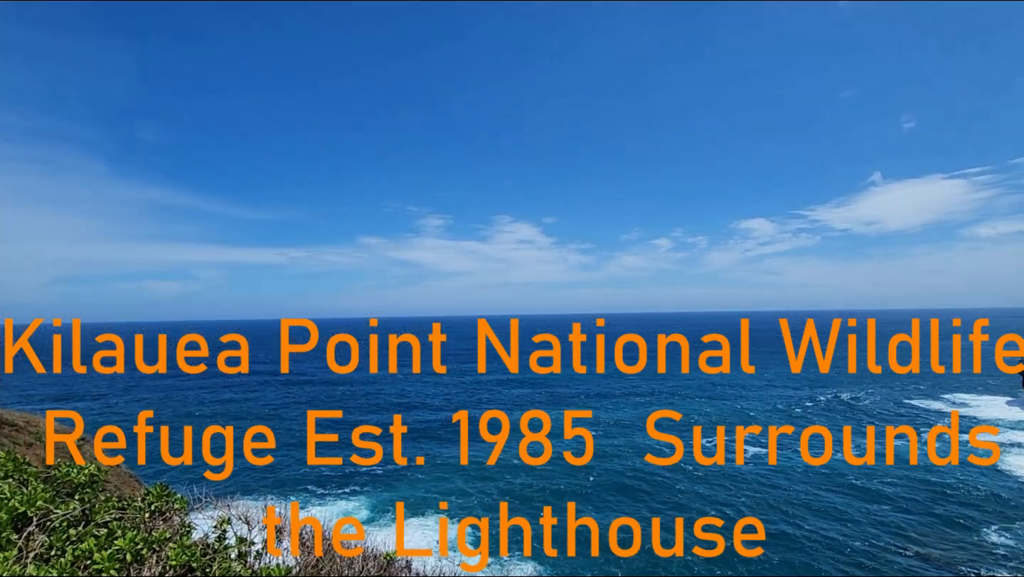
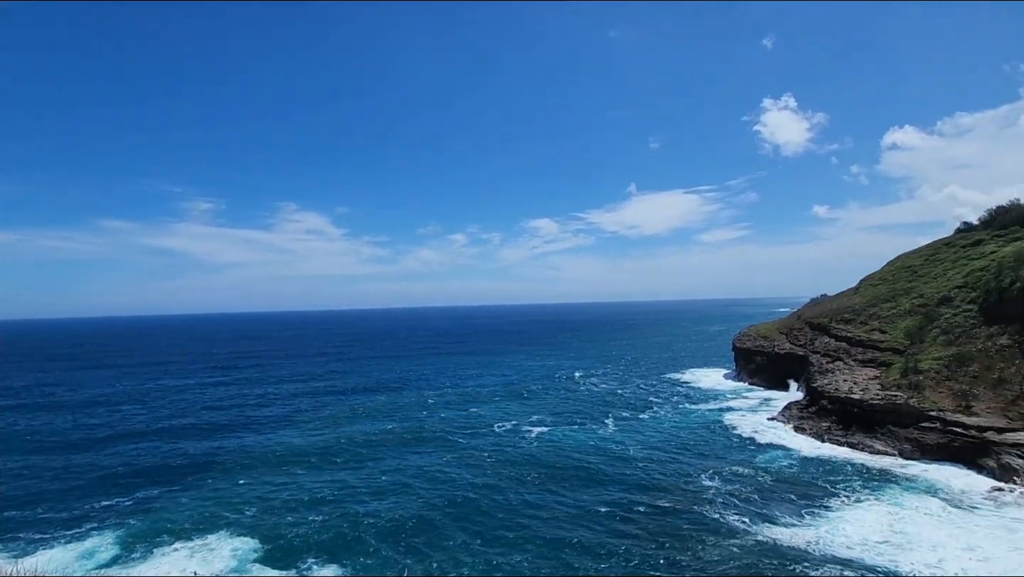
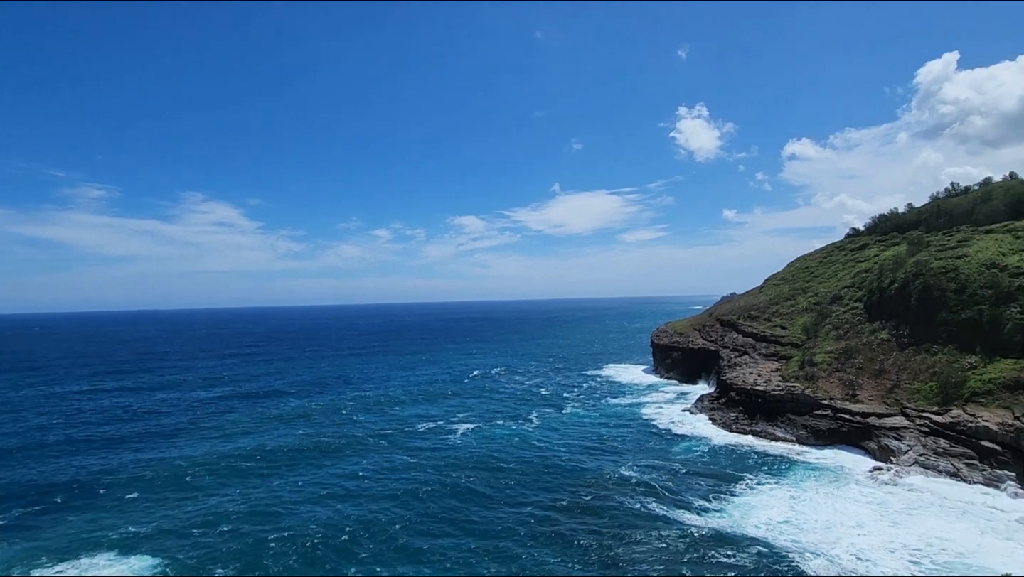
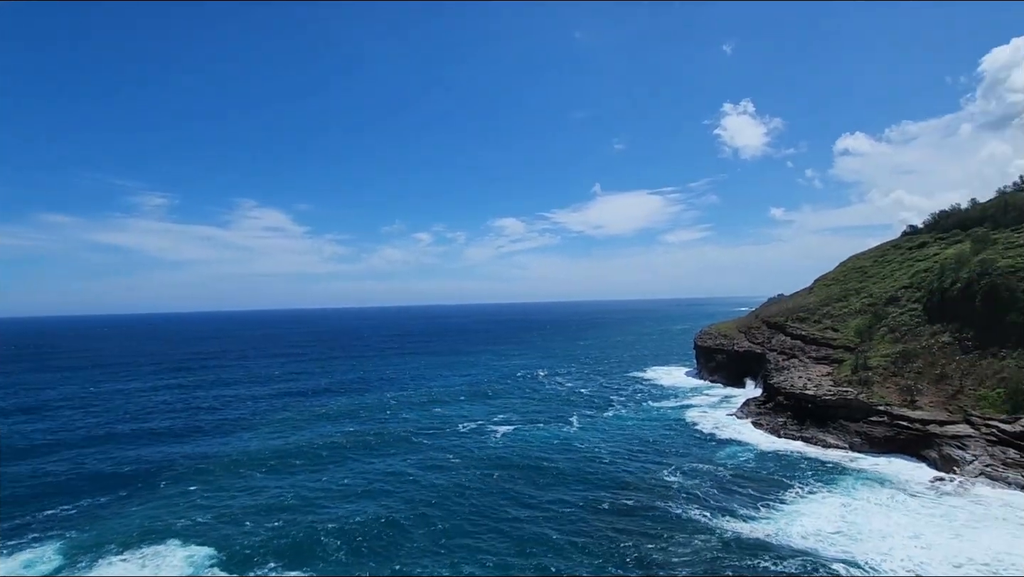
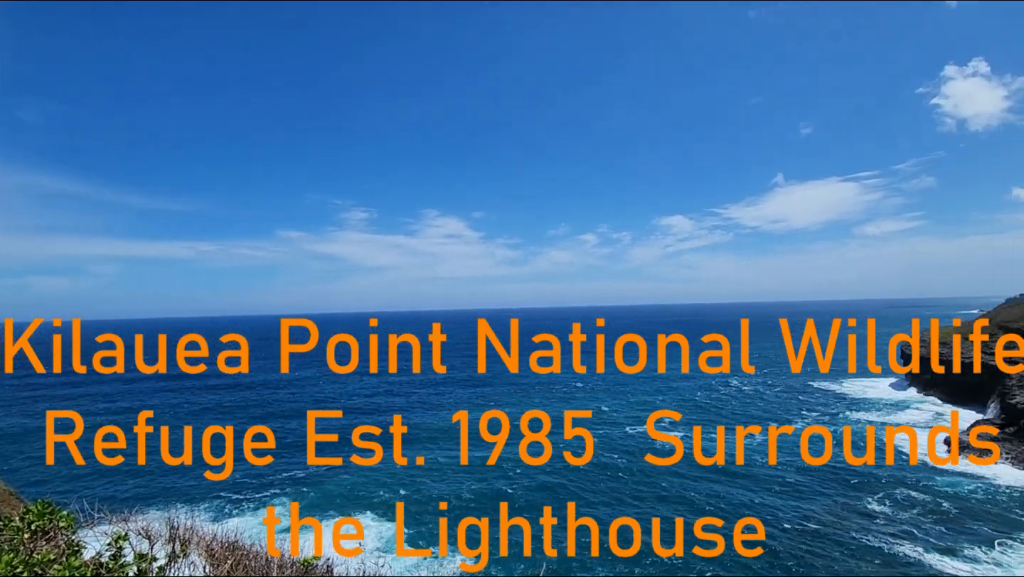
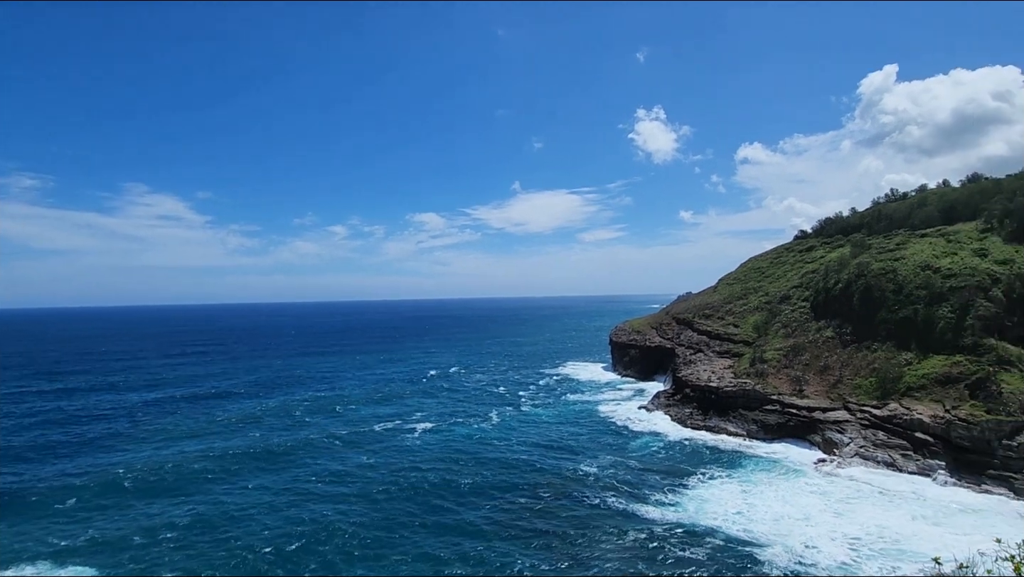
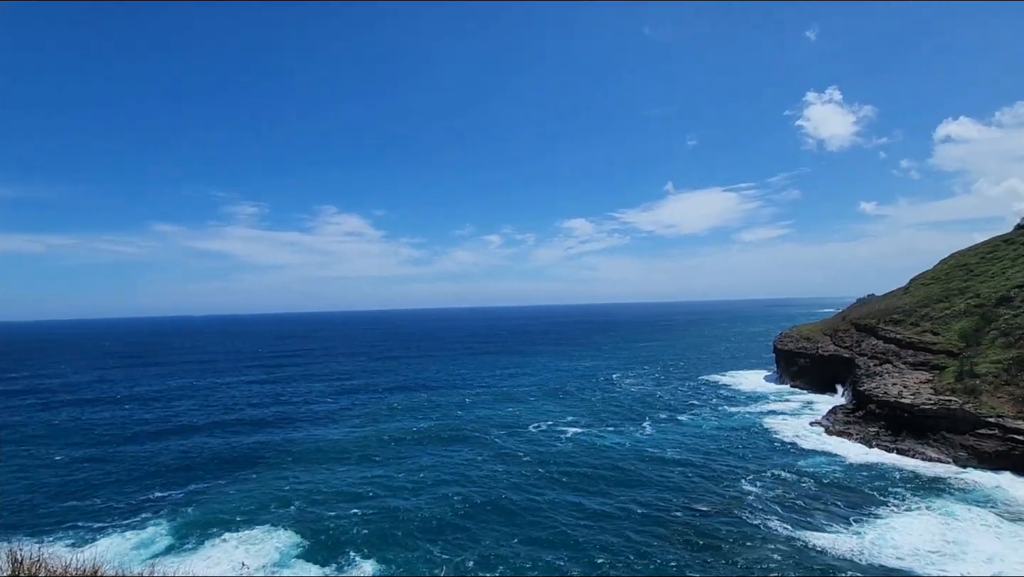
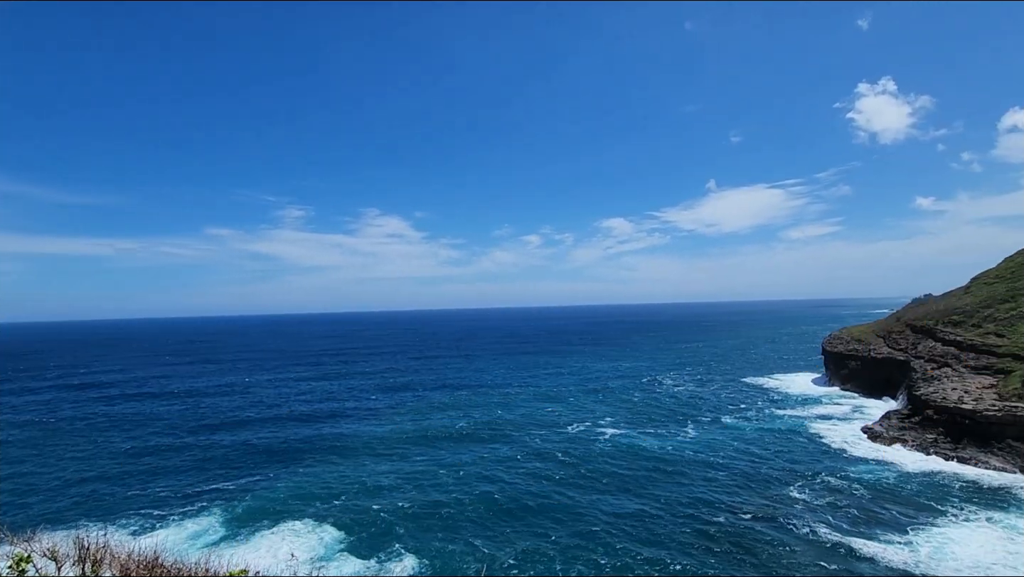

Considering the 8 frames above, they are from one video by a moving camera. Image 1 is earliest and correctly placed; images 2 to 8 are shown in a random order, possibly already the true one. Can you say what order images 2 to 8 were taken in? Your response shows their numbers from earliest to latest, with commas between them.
5, 8, 7, 2, 4, 3, 6
